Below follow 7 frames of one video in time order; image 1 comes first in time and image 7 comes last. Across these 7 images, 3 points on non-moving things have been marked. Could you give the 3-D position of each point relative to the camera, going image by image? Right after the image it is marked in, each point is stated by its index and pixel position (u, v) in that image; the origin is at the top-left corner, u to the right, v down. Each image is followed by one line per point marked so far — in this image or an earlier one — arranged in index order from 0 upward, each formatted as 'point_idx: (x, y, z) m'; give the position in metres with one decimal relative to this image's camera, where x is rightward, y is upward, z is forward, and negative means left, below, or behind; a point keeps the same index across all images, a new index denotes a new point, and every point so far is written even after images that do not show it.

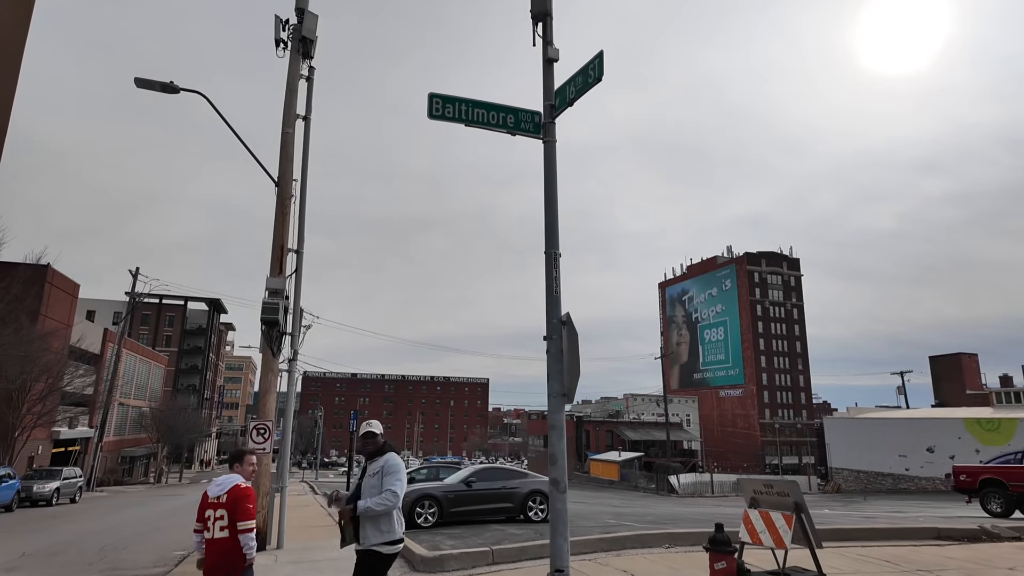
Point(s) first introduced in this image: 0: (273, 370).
0: (-3.9, -1.3, +9.7) m
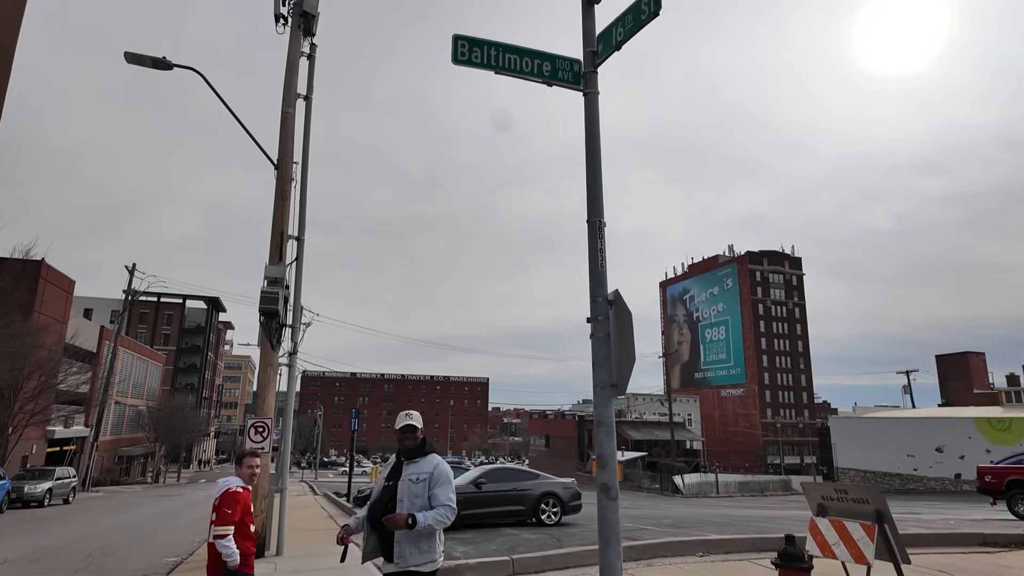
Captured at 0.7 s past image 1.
0: (-3.7, -1.2, +9.1) m
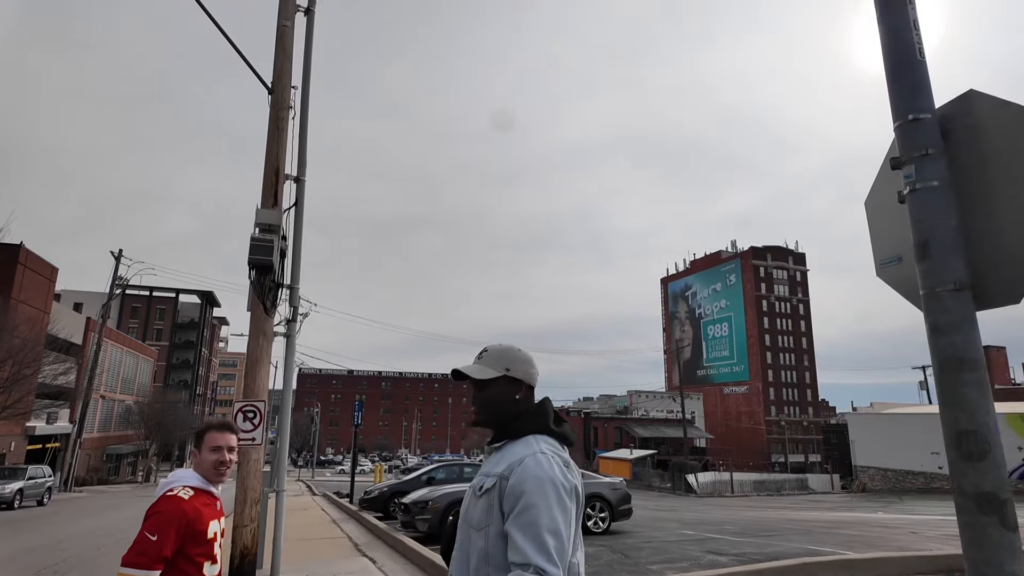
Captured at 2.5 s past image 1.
0: (-3.1, -0.6, +7.3) m
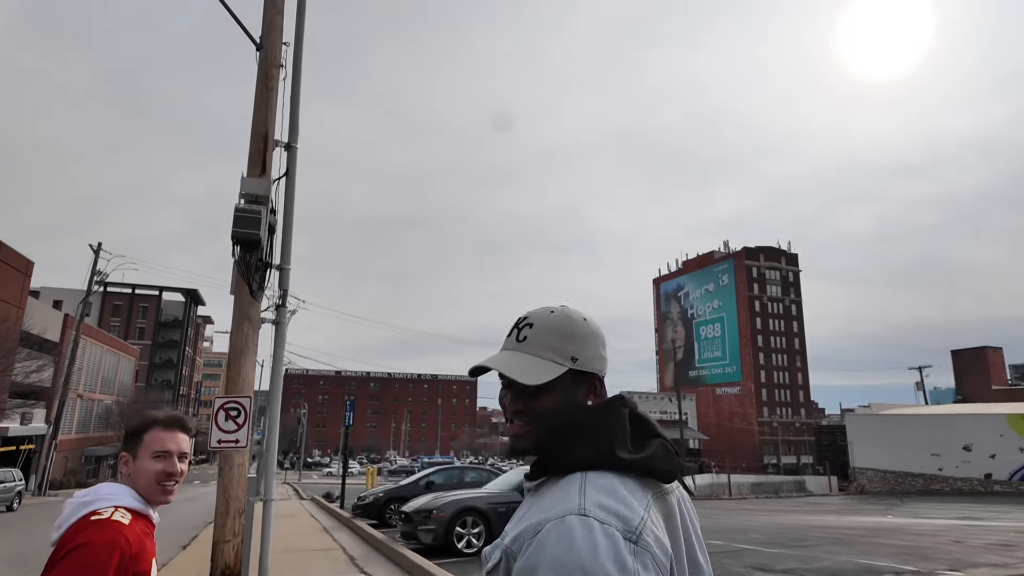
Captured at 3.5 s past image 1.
0: (-2.8, -0.4, +6.3) m
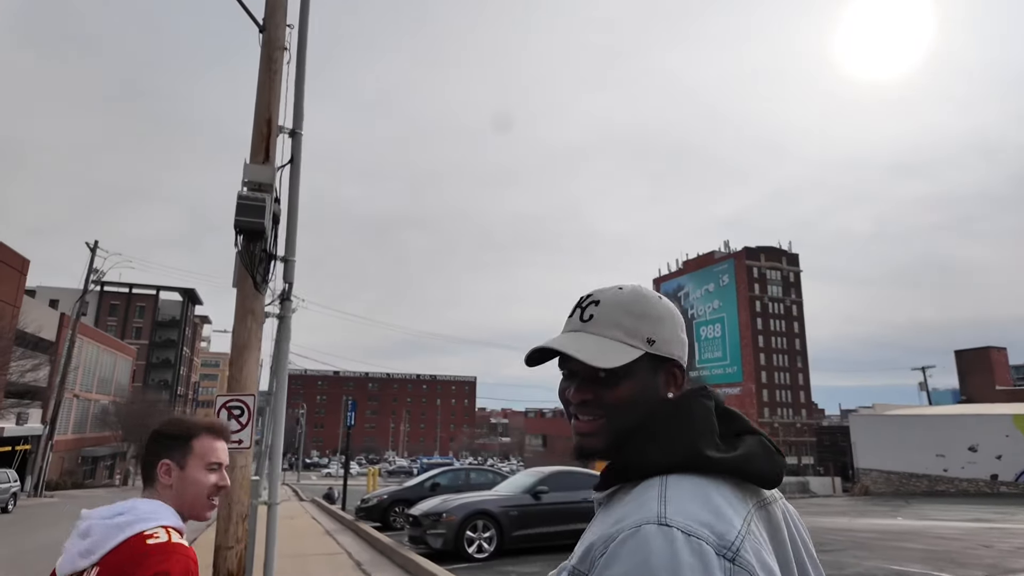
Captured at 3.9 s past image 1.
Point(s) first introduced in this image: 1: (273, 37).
0: (-2.6, -0.3, +6.0) m
1: (-2.7, +2.8, +6.5) m
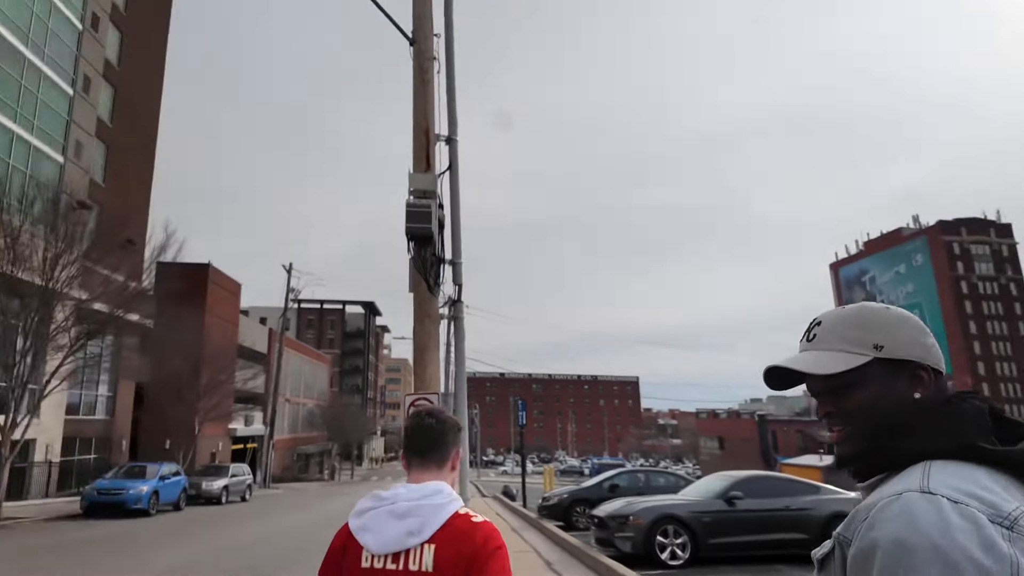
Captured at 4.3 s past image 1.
0: (-0.8, -0.4, +6.3) m
1: (-0.8, +2.7, +6.9) m
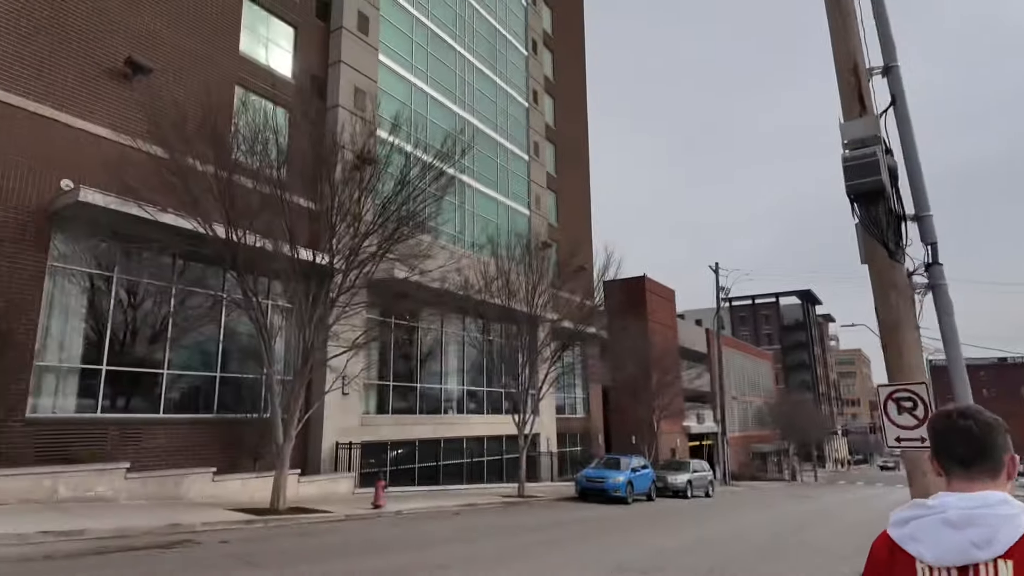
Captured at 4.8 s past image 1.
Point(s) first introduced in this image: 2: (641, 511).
0: (+3.6, -0.1, +5.3) m
1: (+3.5, +3.0, +5.9) m
2: (+4.1, -6.8, +18.3) m
